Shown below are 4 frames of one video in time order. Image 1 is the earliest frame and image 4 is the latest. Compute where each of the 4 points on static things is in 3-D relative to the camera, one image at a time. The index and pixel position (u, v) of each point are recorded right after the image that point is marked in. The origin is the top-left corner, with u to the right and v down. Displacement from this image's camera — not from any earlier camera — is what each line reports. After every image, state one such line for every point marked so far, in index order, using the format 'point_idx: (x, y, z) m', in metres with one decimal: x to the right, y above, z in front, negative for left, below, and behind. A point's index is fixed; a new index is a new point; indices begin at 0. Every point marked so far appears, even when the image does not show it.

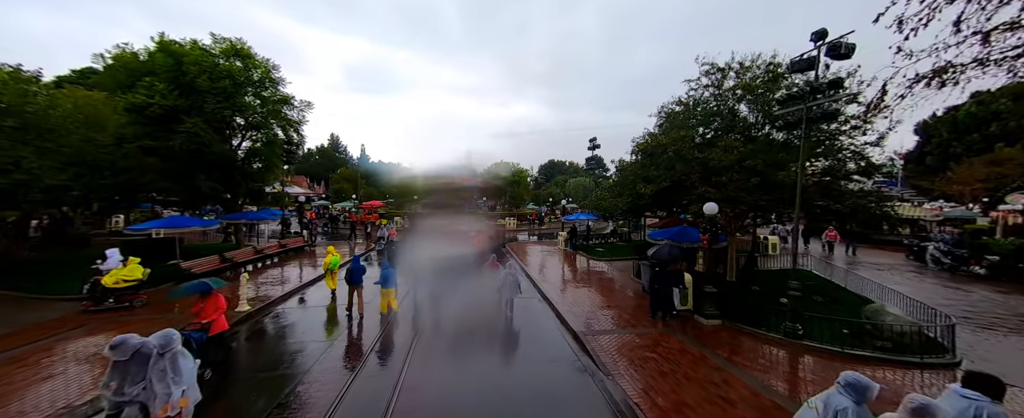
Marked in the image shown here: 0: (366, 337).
0: (-3.4, -2.9, +7.7) m
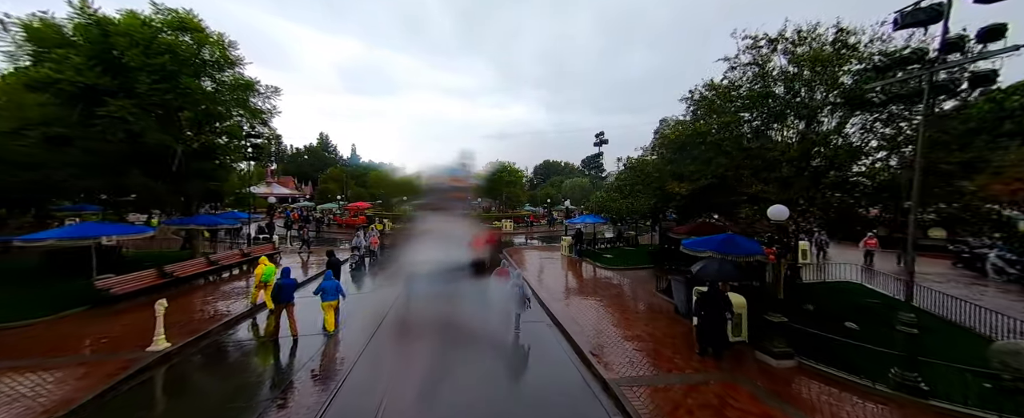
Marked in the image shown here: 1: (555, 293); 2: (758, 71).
0: (-3.3, -3.0, +5.8) m
1: (+1.7, -3.1, +12.8) m
2: (+6.0, +3.3, +8.0) m
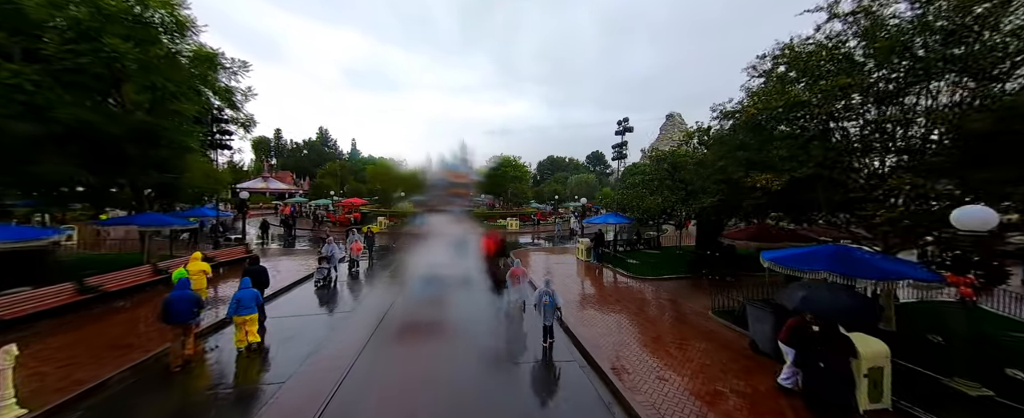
0: (-2.9, -3.0, +3.8) m
1: (+2.0, -3.0, +10.7) m
2: (+6.3, +3.3, +5.8) m
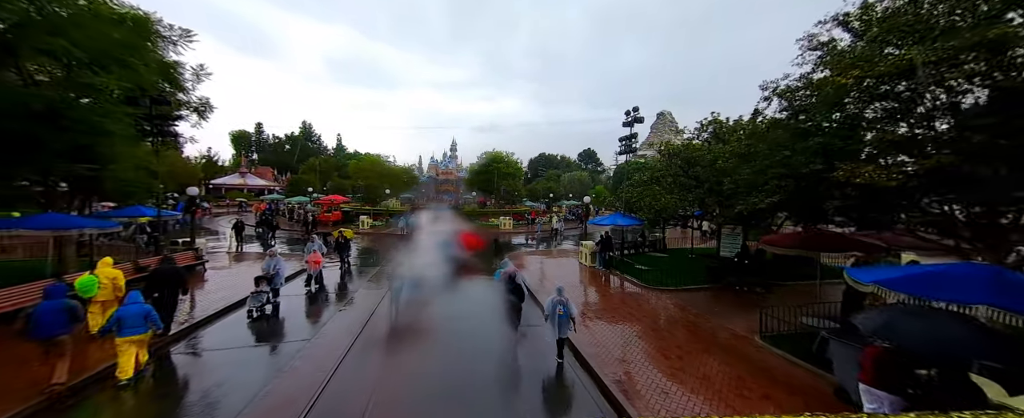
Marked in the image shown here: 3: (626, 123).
0: (-2.7, -3.0, +2.1) m
1: (+2.0, -3.0, +9.2) m
2: (+6.5, +3.3, +4.3) m
3: (+5.9, +4.5, +17.3) m
